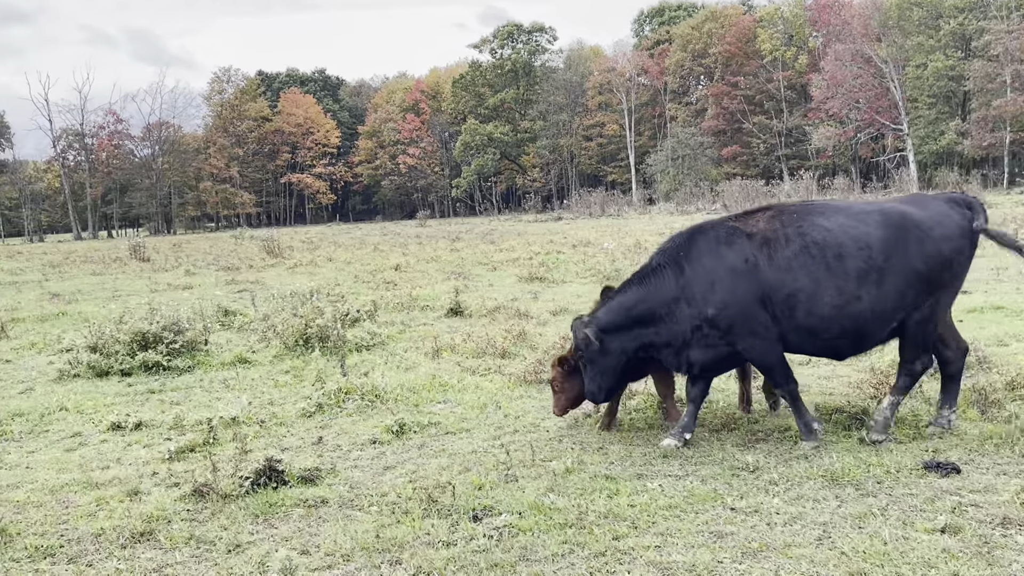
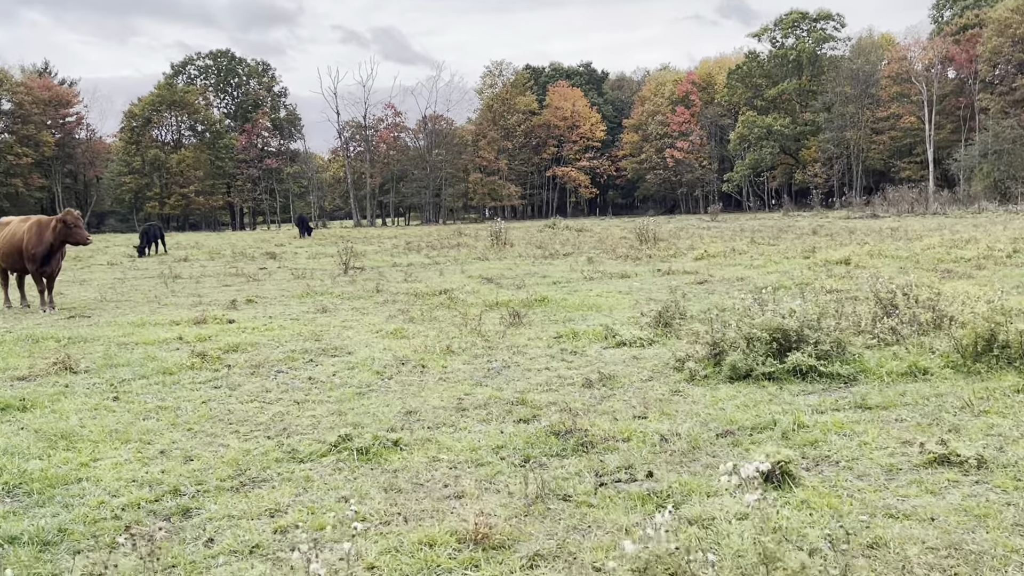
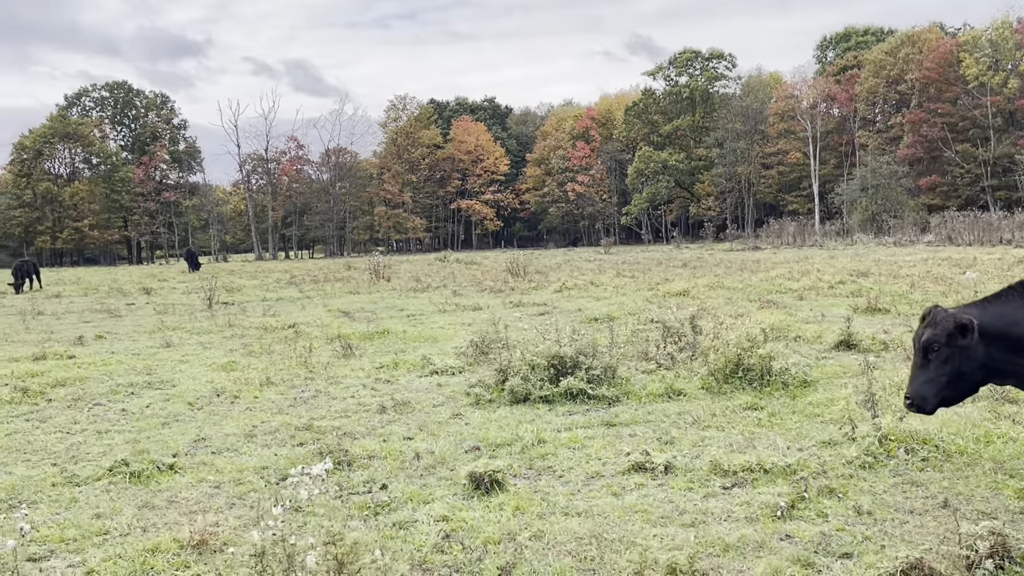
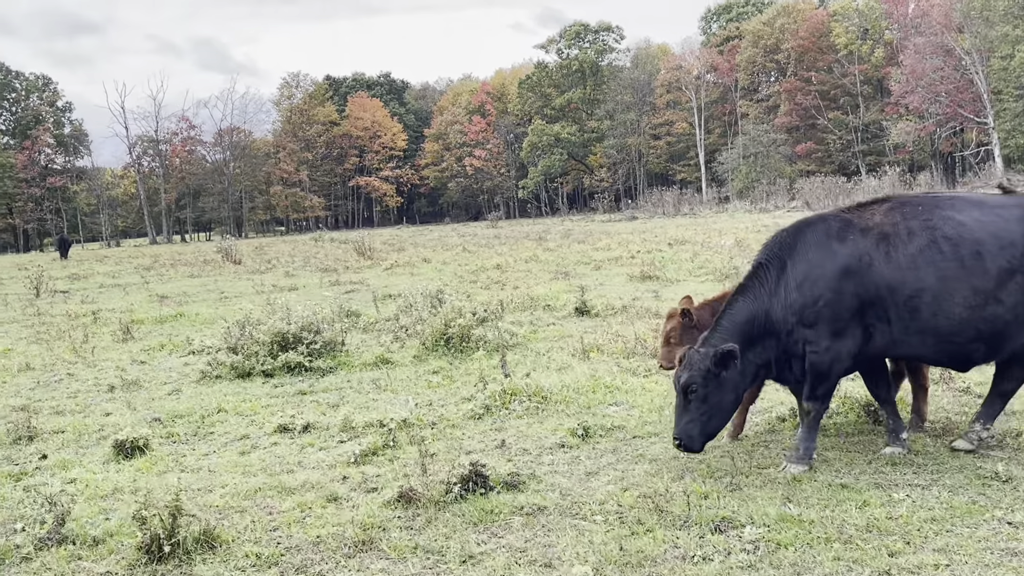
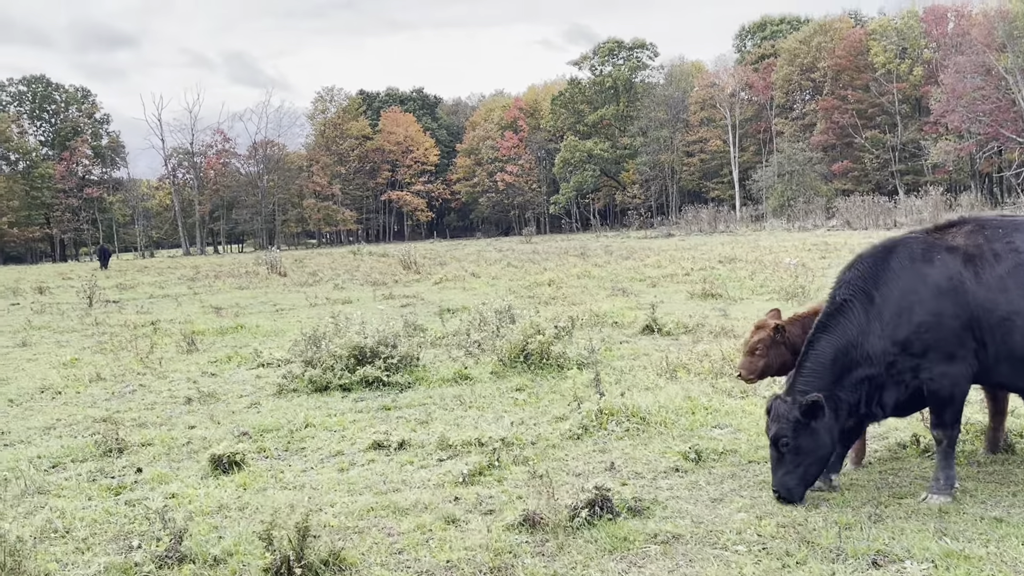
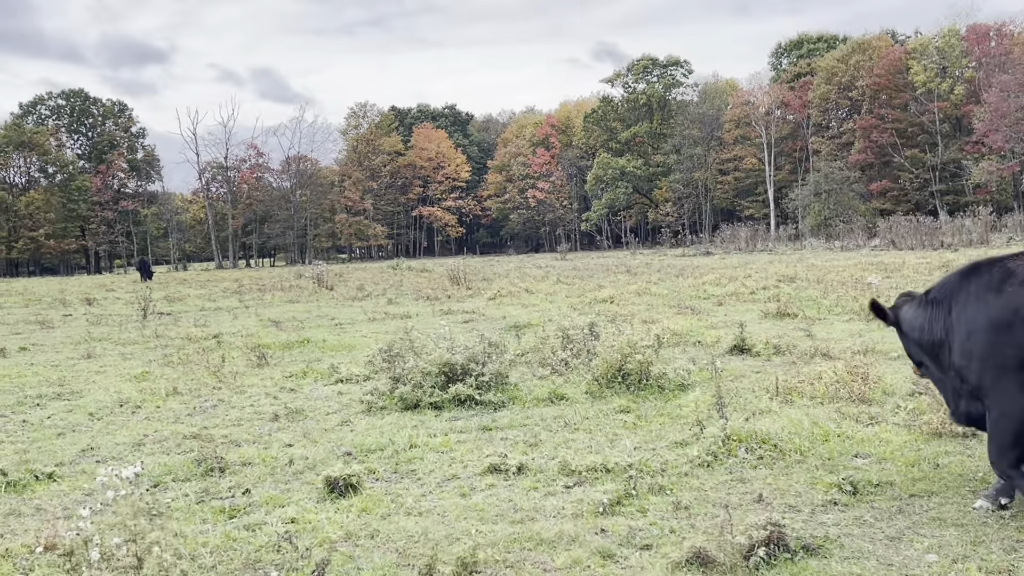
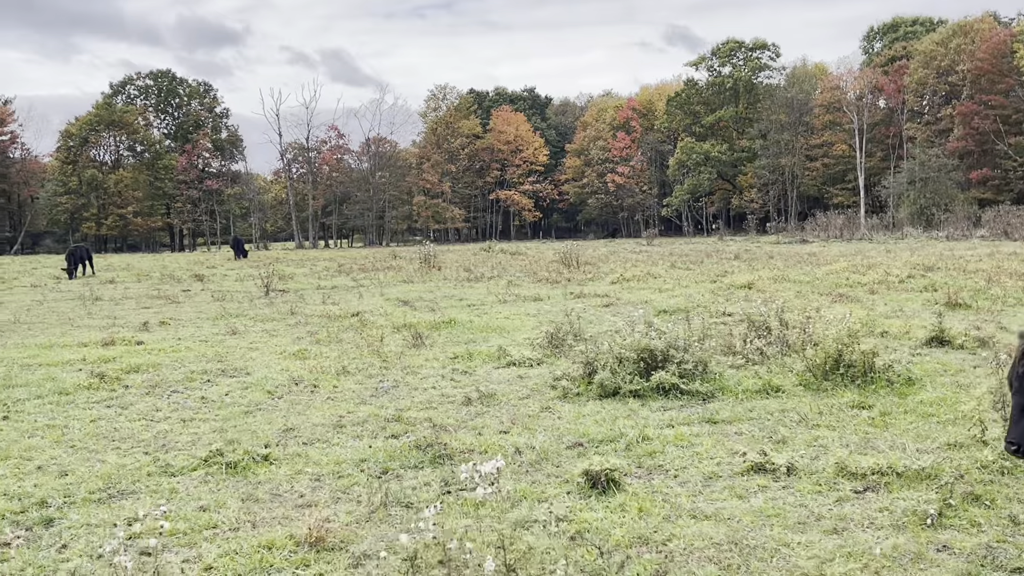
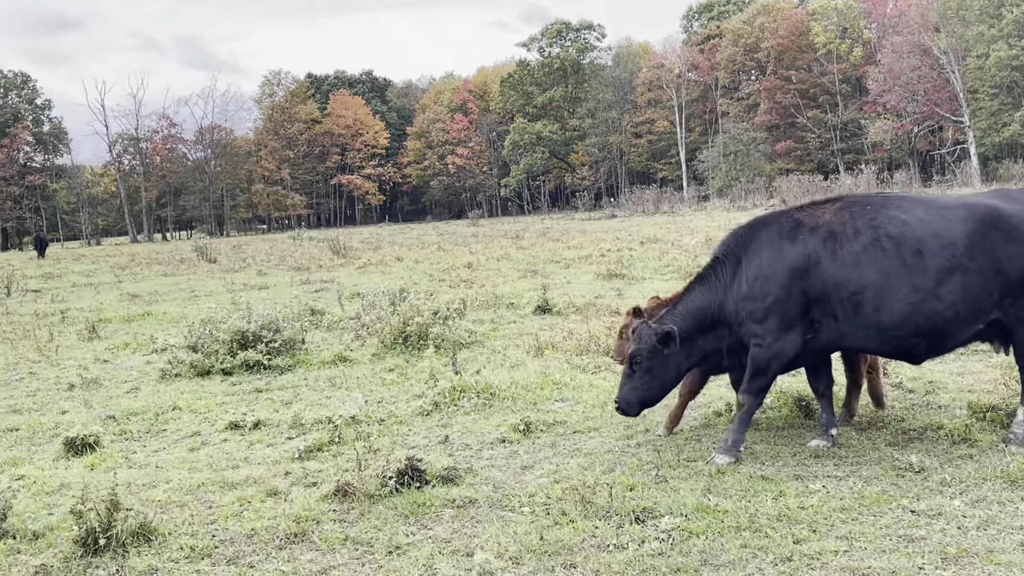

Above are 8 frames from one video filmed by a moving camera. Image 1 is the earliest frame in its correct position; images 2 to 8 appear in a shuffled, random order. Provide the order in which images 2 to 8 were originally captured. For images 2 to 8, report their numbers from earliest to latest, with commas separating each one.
8, 4, 5, 6, 3, 7, 2
